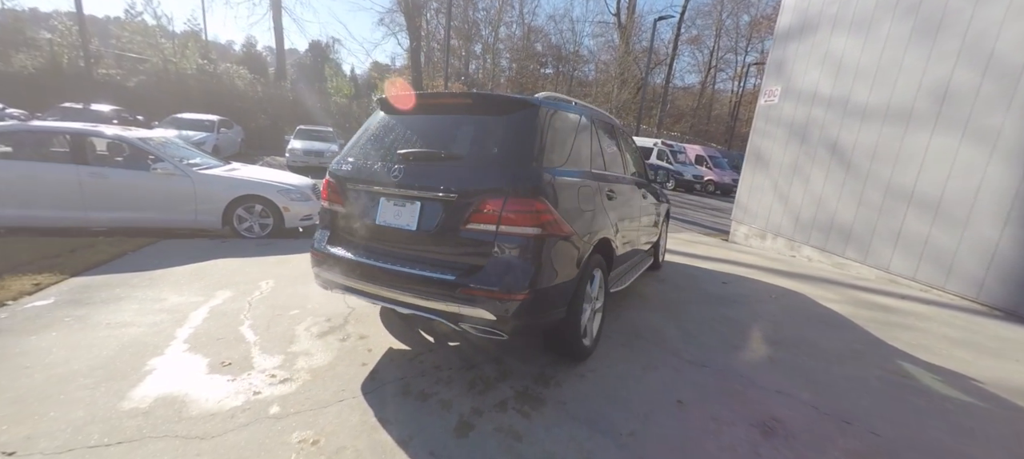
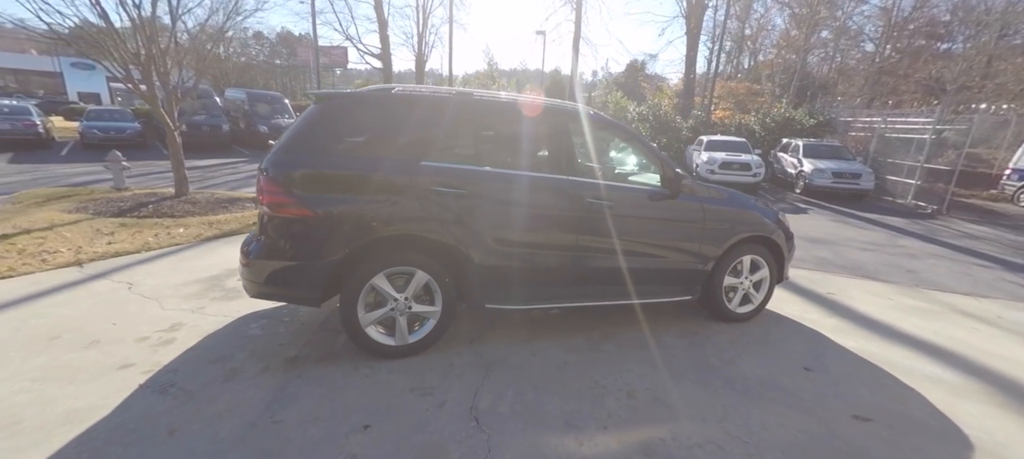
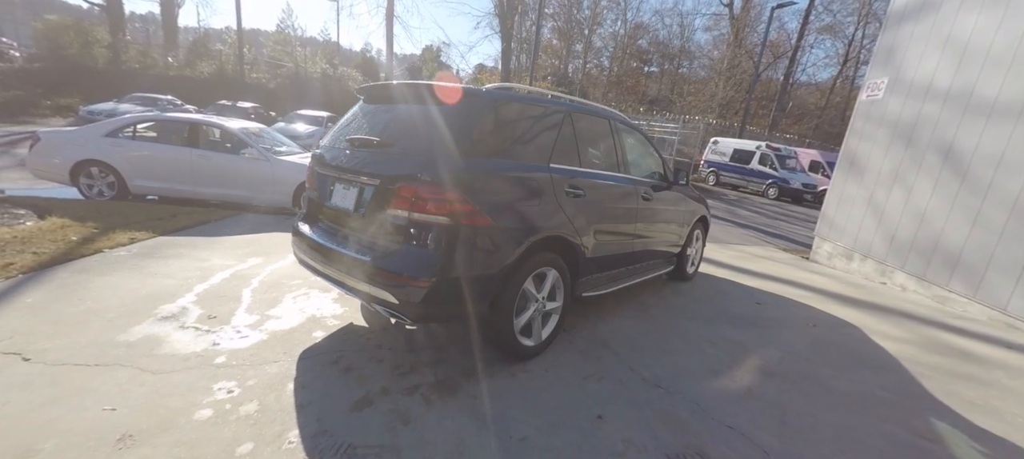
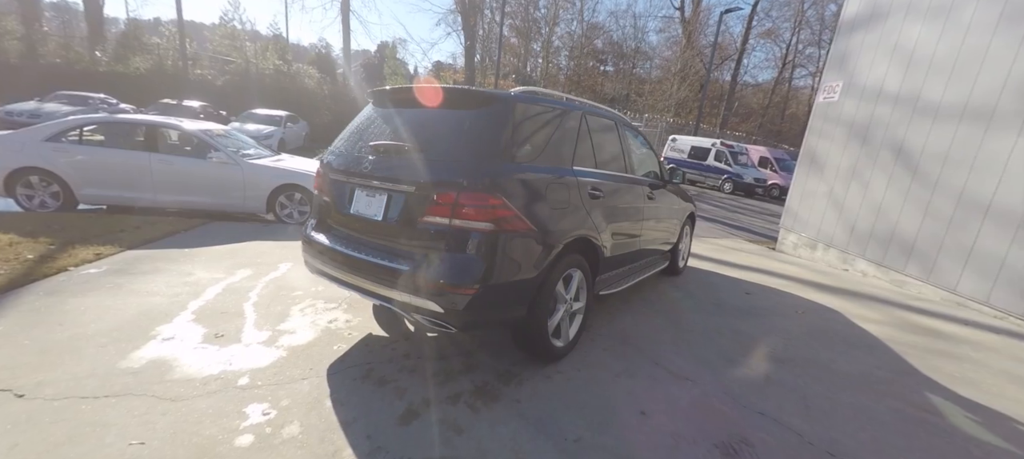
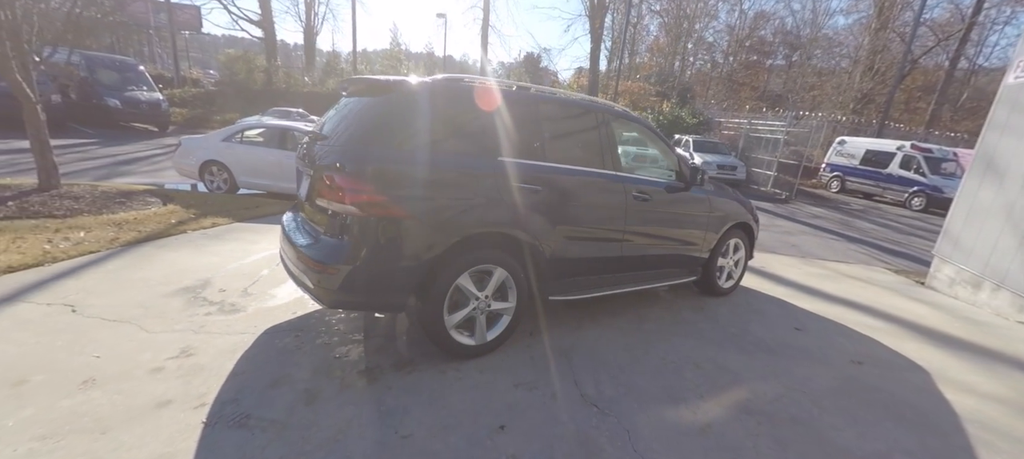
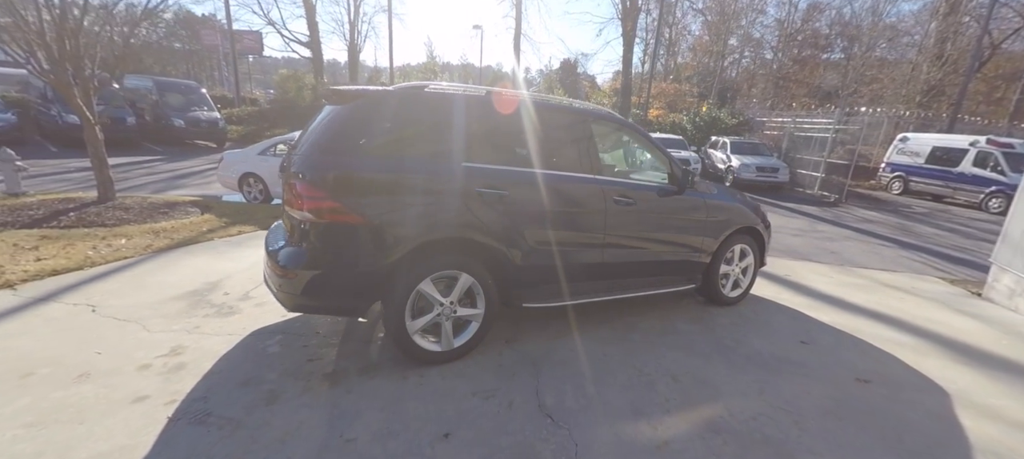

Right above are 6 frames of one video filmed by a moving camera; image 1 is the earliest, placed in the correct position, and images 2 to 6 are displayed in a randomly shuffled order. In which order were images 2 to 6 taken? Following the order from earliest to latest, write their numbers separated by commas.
4, 3, 5, 6, 2
